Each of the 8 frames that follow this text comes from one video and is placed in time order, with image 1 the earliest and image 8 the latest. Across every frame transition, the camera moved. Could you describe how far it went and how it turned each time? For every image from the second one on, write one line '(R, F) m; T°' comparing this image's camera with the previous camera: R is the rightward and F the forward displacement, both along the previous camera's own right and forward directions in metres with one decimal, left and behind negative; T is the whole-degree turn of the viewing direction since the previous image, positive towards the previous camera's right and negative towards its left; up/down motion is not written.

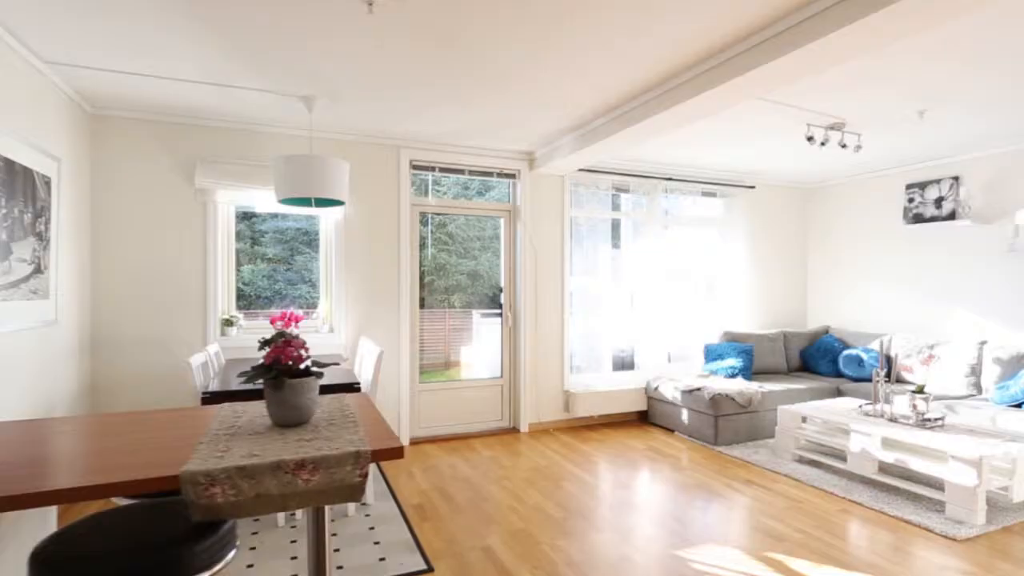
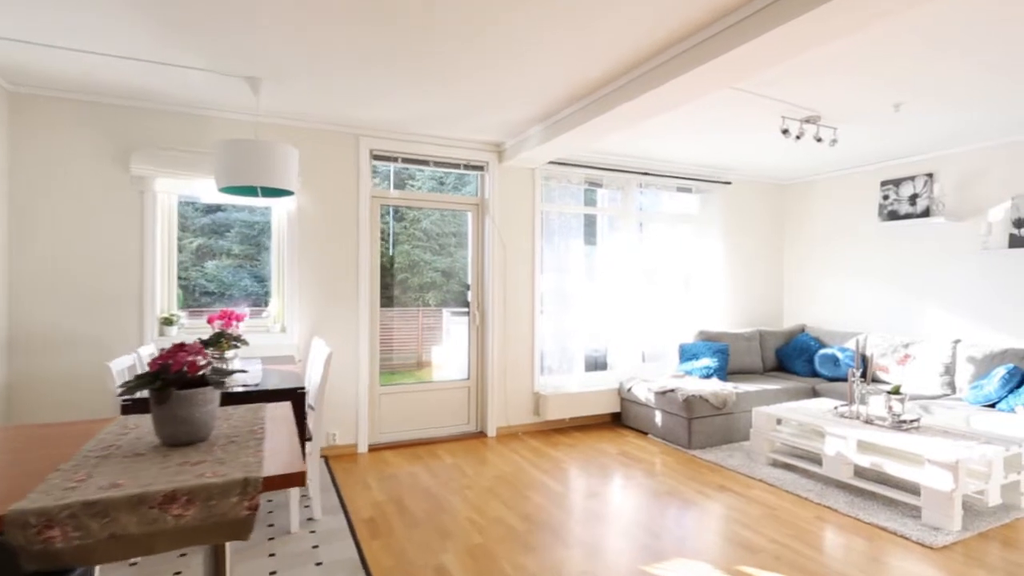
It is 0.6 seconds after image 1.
(+0.1, +0.2) m; +2°
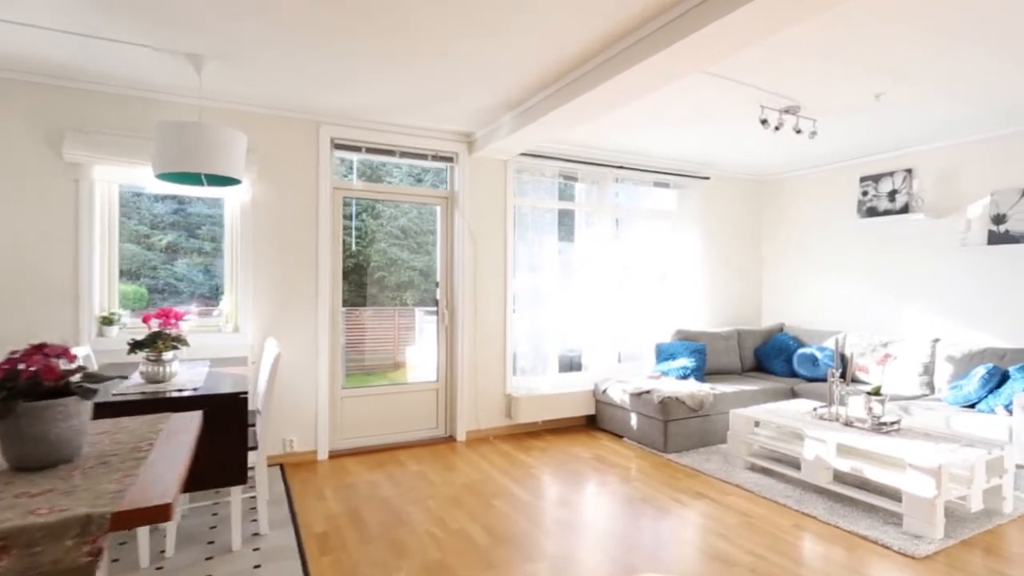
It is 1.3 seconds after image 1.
(+0.1, +0.2) m; +2°
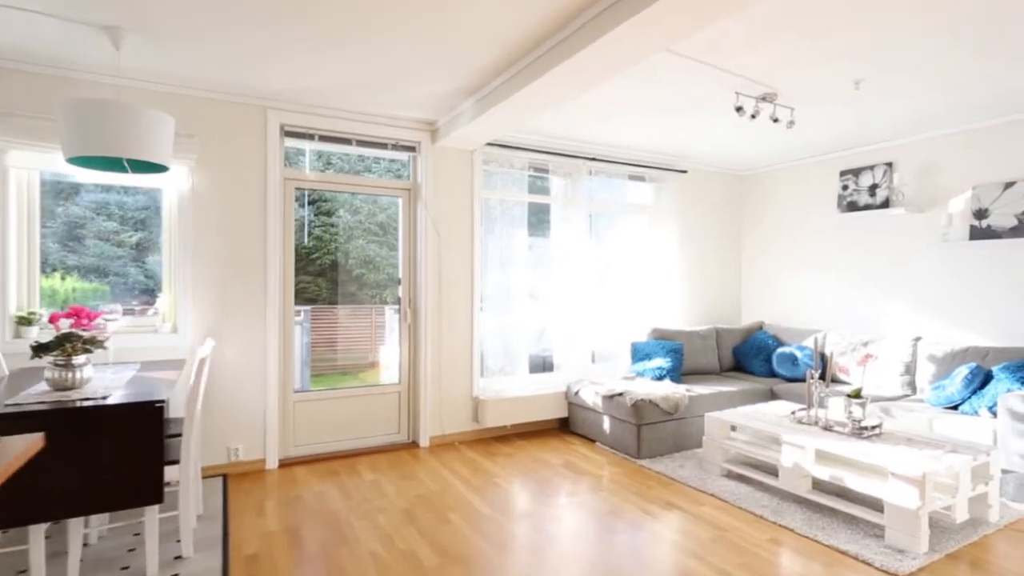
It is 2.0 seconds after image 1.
(+0.2, +0.2) m; +2°
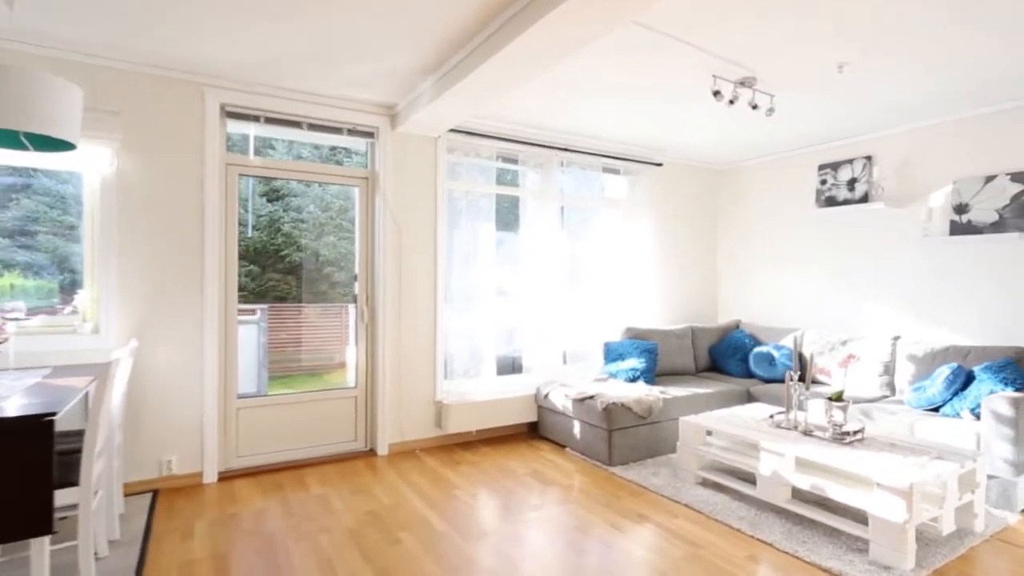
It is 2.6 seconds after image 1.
(+0.1, +0.3) m; +2°
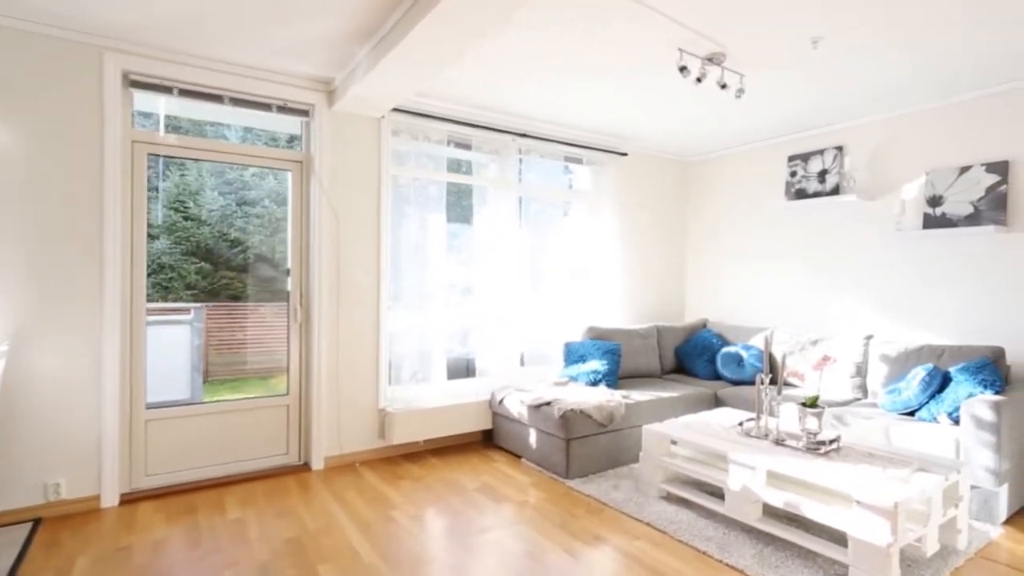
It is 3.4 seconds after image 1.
(+0.2, +0.3) m; +3°
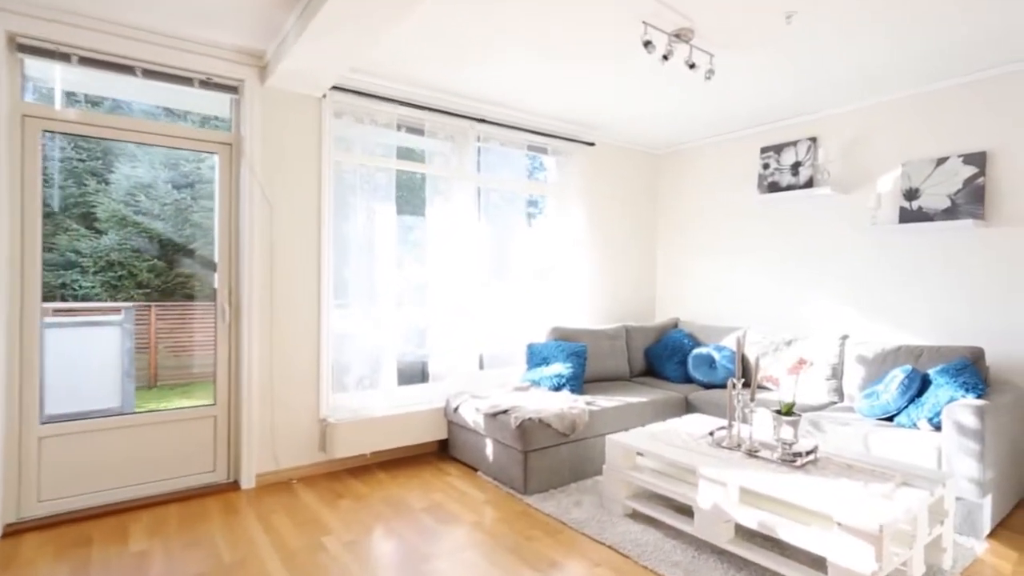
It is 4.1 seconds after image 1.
(+0.1, +0.3) m; +3°
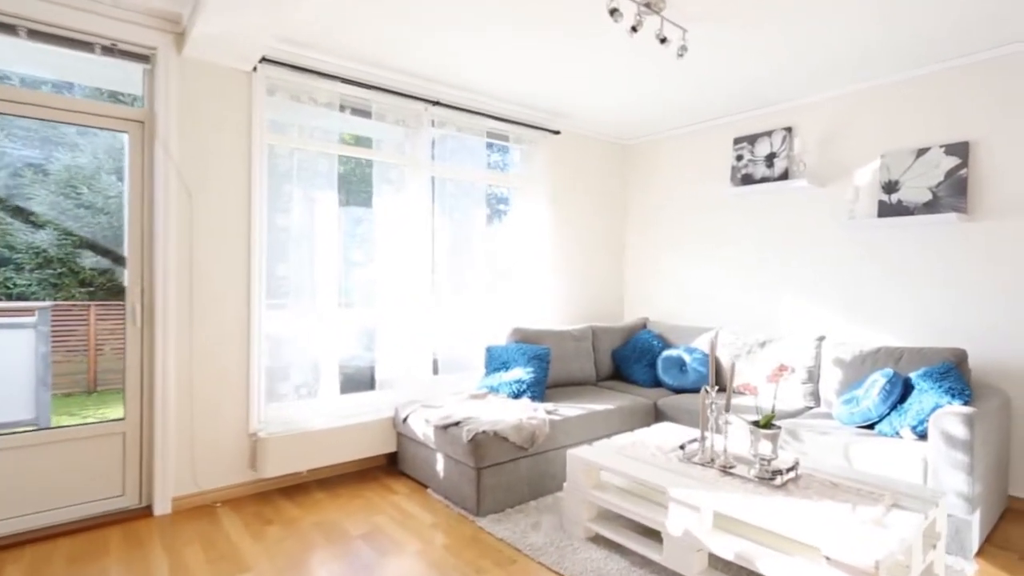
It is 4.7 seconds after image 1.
(+0.1, +0.3) m; +3°
